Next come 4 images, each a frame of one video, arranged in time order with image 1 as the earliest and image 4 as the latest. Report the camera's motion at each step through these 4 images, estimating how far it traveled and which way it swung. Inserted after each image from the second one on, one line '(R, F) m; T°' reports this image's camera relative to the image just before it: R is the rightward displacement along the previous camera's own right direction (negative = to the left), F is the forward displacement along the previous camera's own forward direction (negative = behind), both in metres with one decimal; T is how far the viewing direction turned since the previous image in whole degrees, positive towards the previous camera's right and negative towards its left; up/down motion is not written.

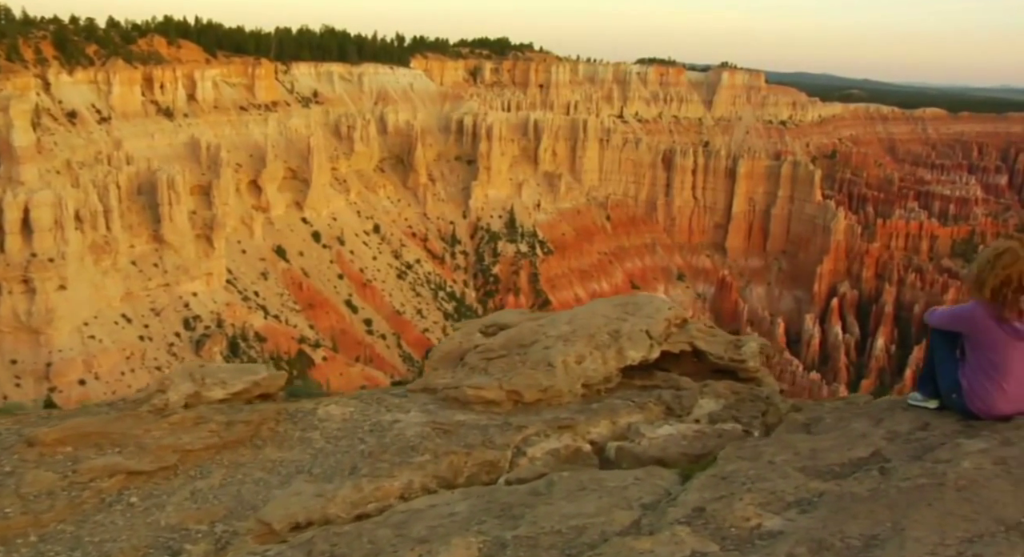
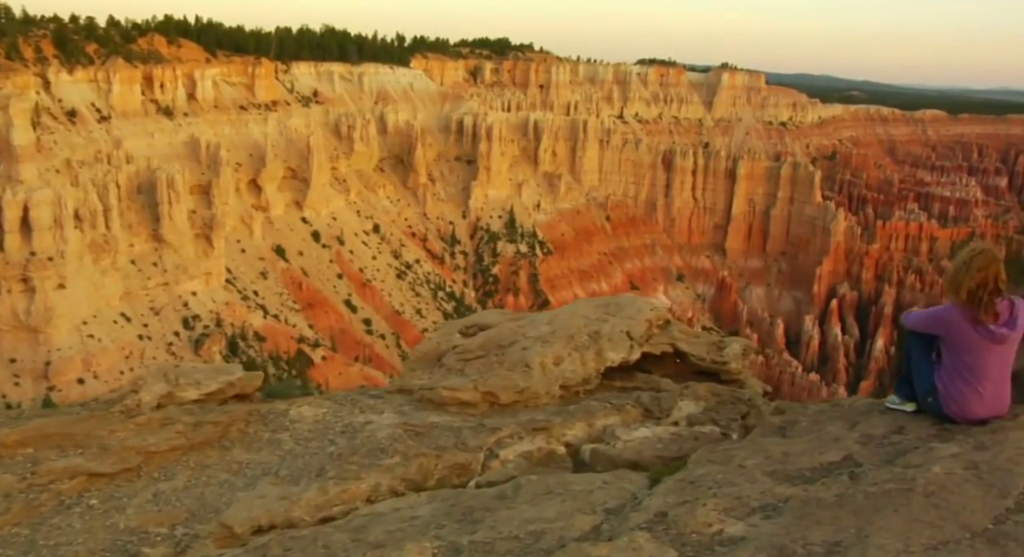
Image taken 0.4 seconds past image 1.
(+0.2, +0.1) m; 0°
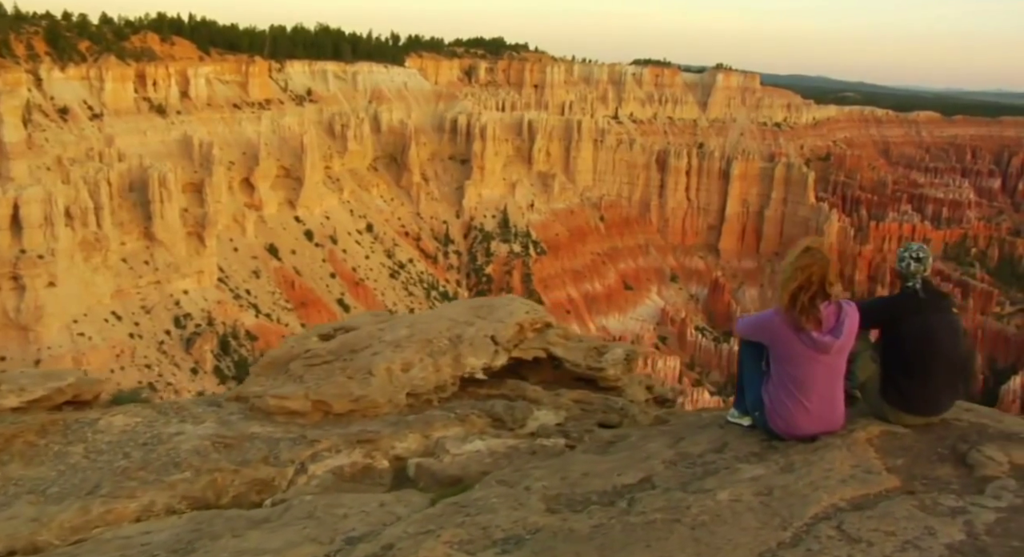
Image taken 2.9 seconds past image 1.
(+1.4, +0.5) m; 0°
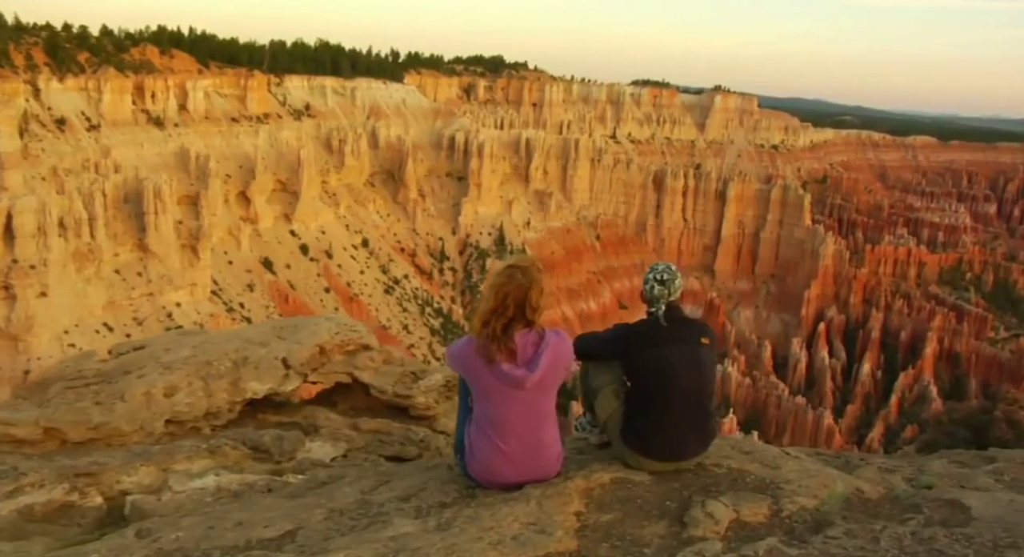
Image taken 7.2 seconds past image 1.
(+1.9, +0.7) m; 0°
